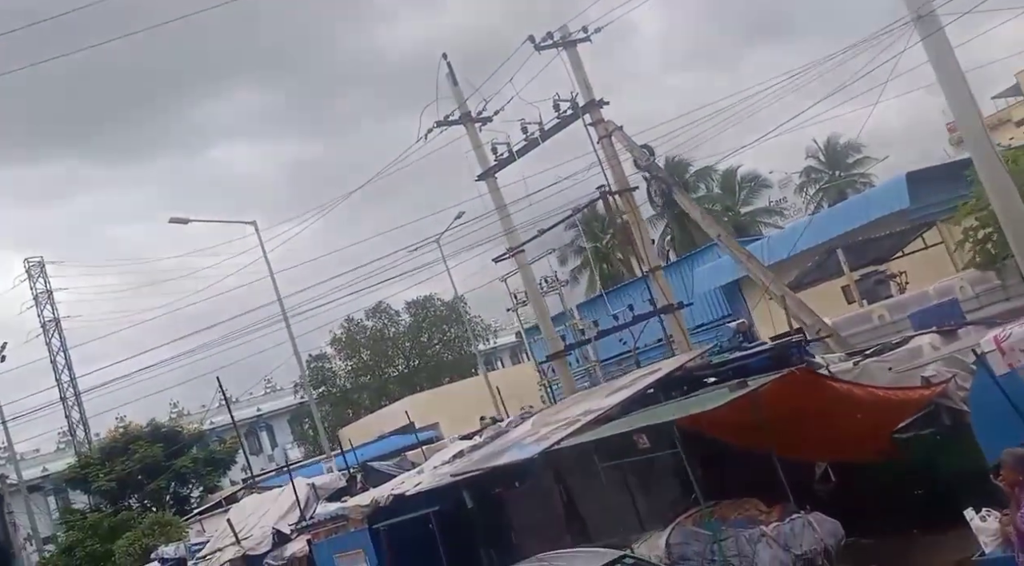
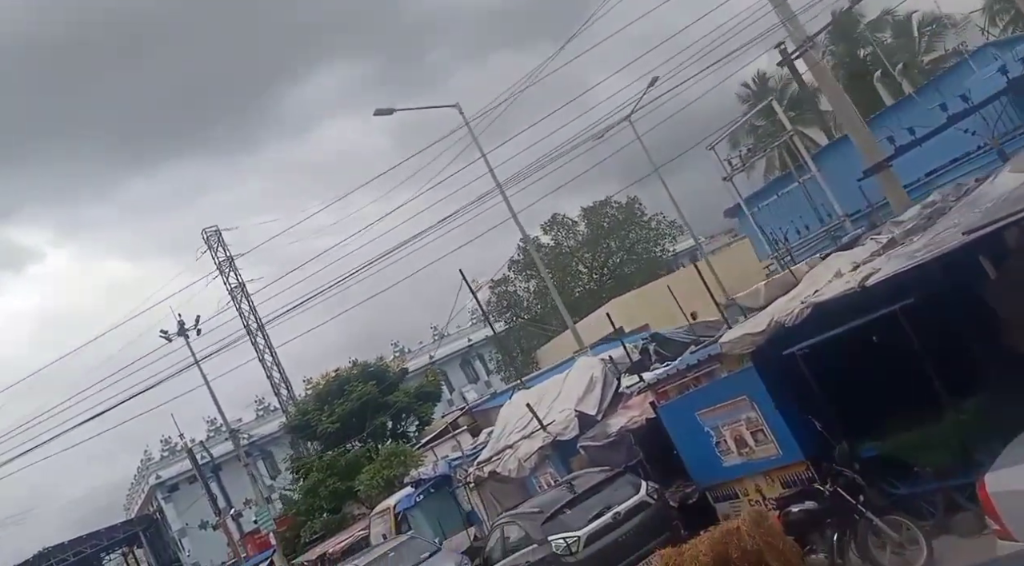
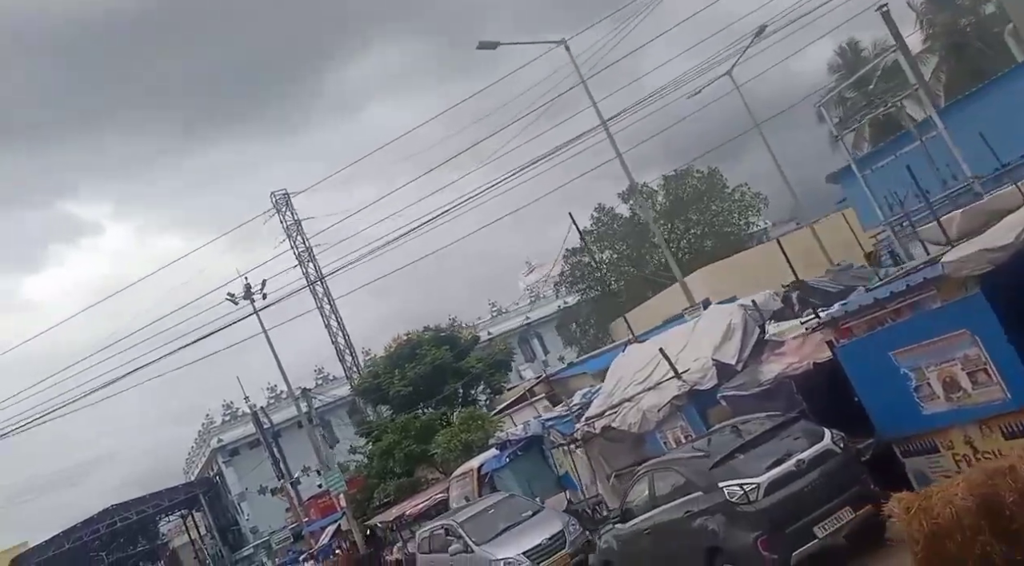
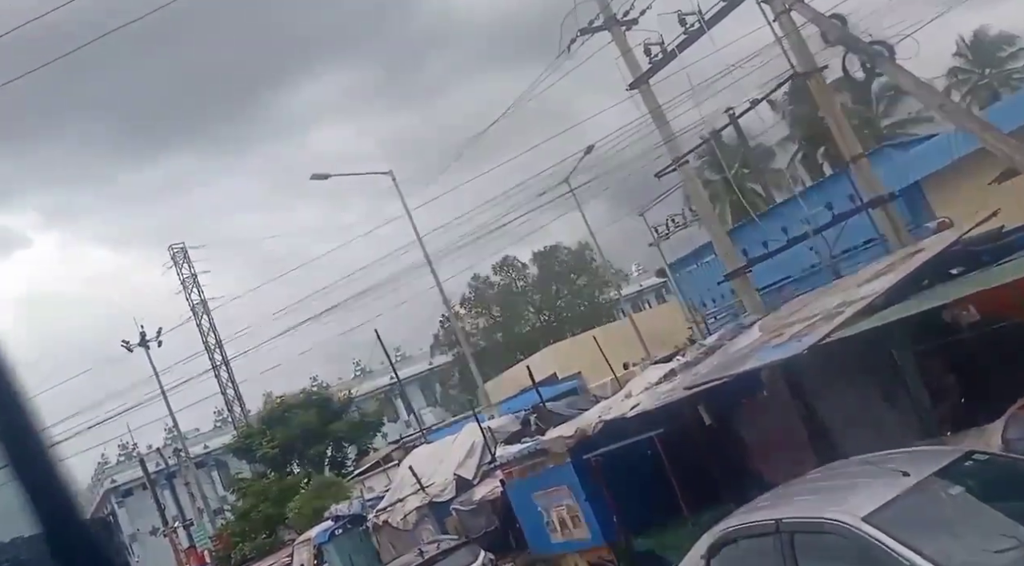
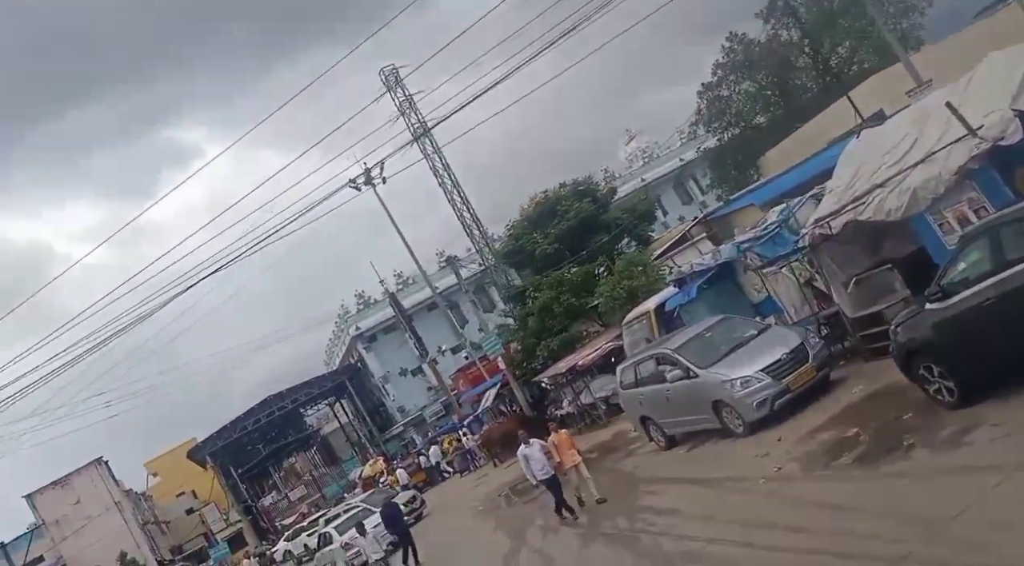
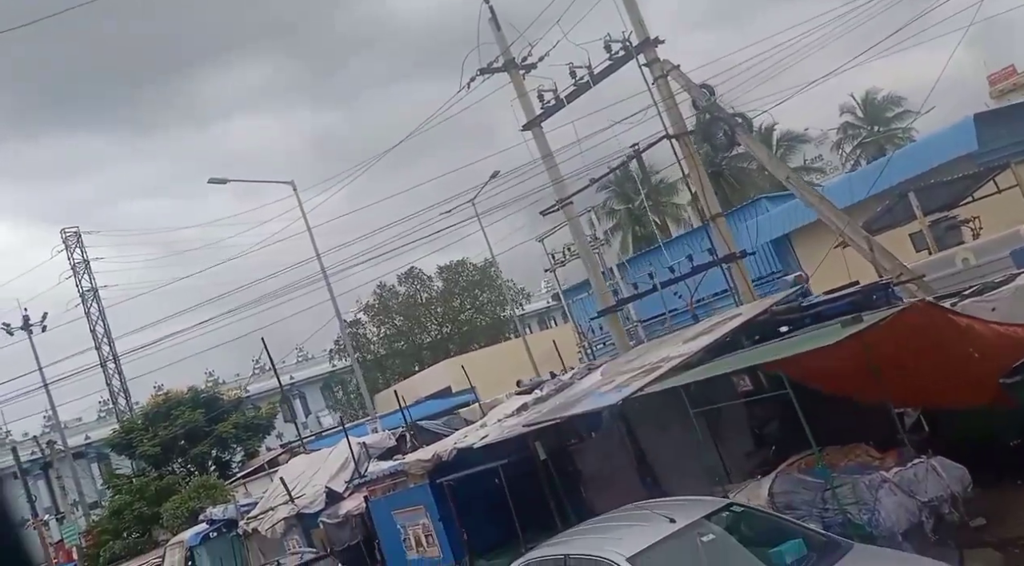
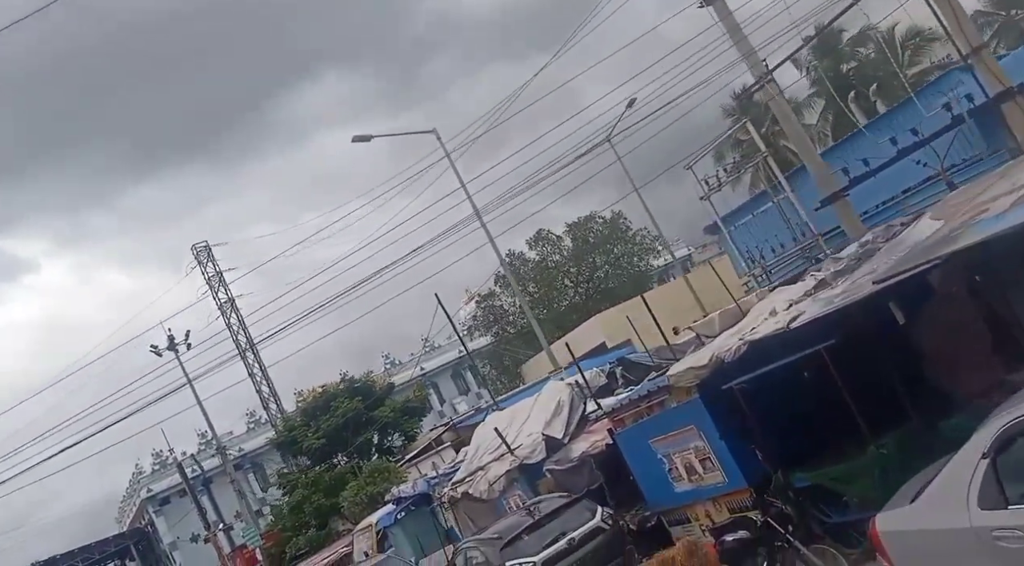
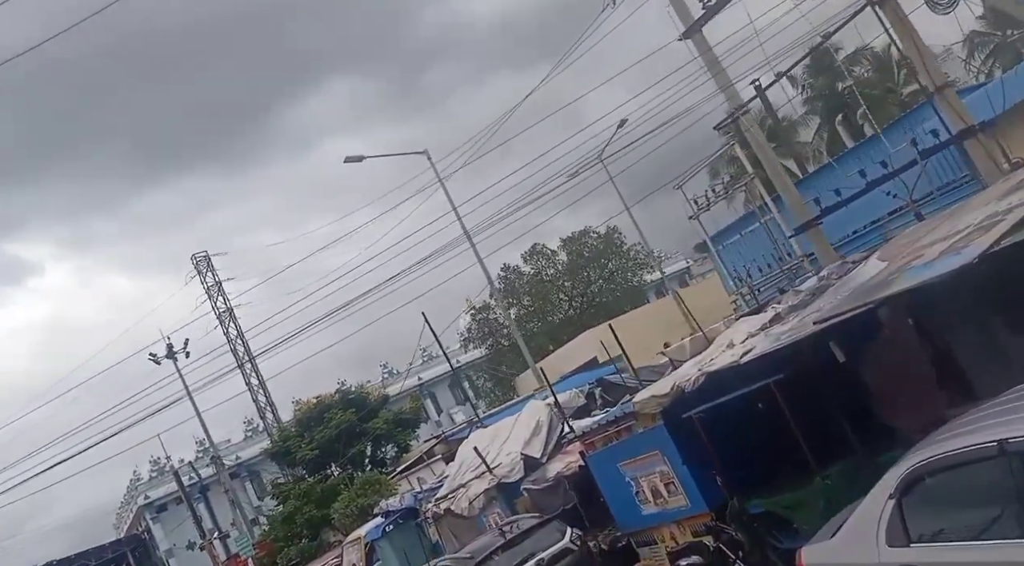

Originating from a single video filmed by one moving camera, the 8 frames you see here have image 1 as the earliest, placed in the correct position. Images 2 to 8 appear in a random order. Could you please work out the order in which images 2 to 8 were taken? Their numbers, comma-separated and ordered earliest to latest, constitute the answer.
6, 4, 8, 7, 2, 3, 5
